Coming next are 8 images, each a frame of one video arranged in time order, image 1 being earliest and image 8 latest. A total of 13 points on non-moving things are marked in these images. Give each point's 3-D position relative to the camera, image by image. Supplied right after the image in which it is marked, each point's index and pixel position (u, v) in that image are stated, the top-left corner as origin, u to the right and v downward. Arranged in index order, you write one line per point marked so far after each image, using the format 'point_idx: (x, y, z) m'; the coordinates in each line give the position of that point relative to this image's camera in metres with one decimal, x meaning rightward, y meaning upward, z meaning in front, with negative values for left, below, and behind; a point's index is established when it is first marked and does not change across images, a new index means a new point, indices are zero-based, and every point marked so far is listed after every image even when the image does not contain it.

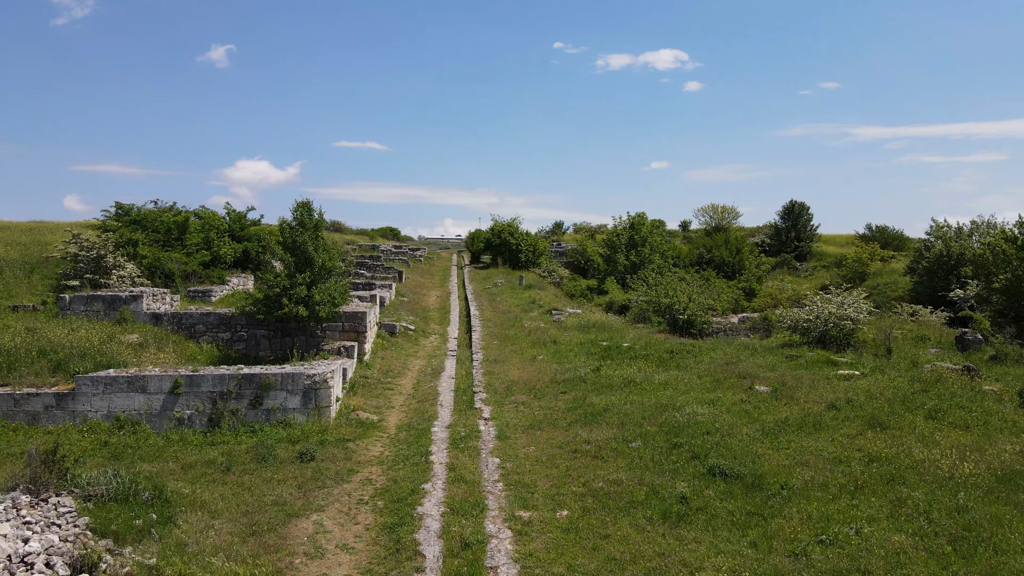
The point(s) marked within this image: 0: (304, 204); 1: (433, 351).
0: (-3.3, +1.3, +11.8) m
1: (-1.6, -1.3, +14.9) m
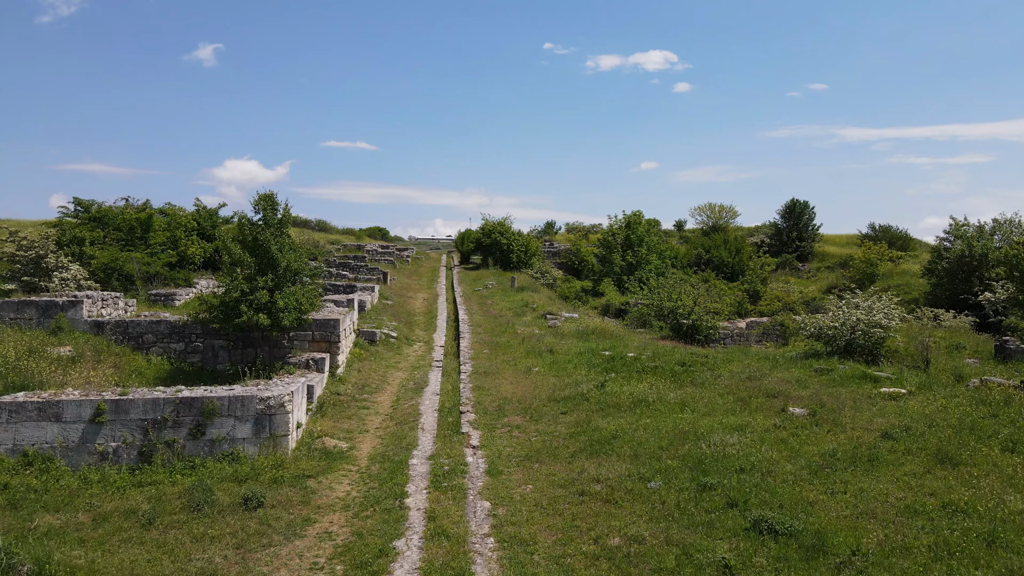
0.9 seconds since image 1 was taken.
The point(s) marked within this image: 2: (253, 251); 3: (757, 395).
0: (-3.4, +1.3, +10.3) m
1: (-1.7, -1.4, +13.5) m
2: (-3.6, +0.5, +10.1) m
3: (+3.0, -1.3, +8.9) m
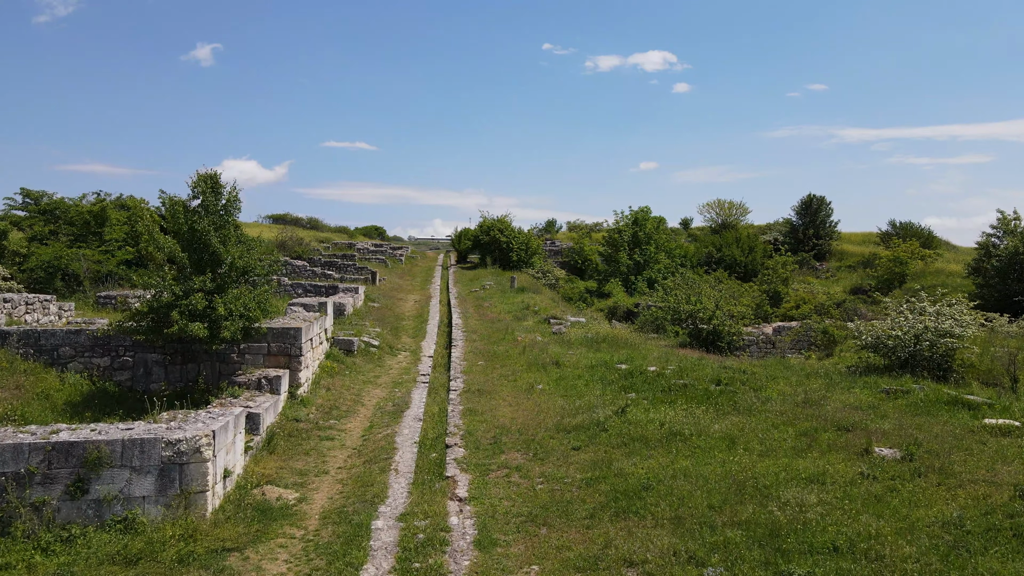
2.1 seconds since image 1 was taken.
0: (-3.5, +1.3, +8.3) m
1: (-1.8, -1.4, +11.6) m
2: (-3.6, +0.5, +8.2) m
3: (+2.9, -1.3, +6.9) m
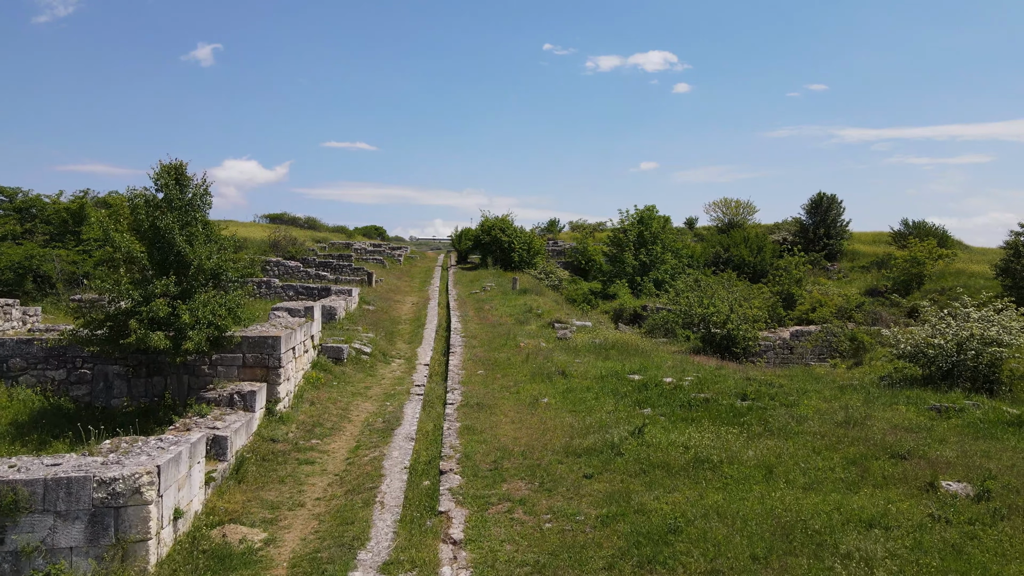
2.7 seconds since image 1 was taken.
0: (-3.4, +1.2, +7.4) m
1: (-1.7, -1.4, +10.6) m
2: (-3.6, +0.4, +7.3) m
3: (+3.0, -1.4, +6.0) m
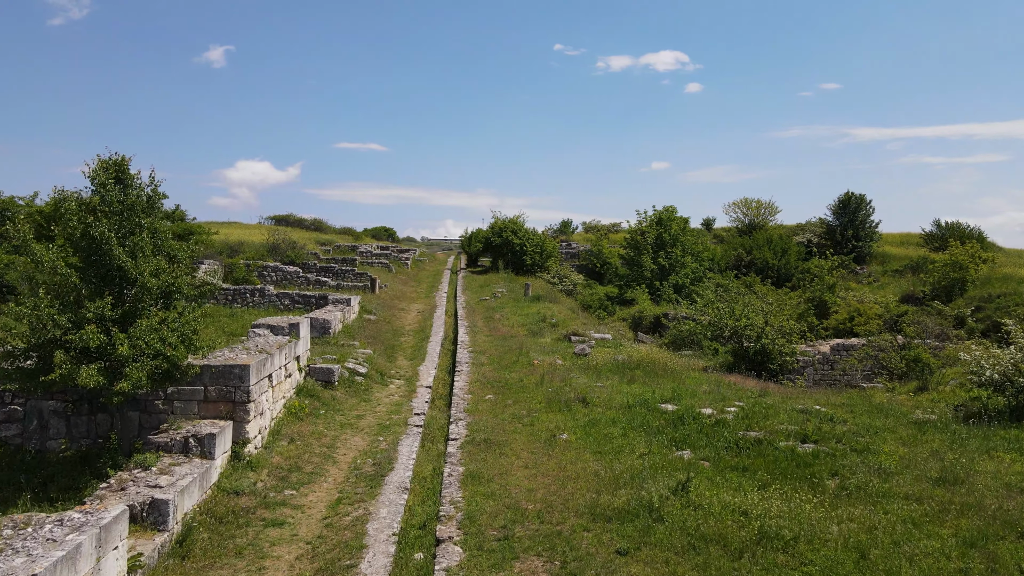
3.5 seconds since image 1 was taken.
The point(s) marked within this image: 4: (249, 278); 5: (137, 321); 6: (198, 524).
0: (-3.3, +1.0, +6.1) m
1: (-1.6, -1.6, +9.3) m
2: (-3.5, +0.3, +6.0) m
3: (+3.1, -1.5, +4.6) m
4: (-7.0, +0.3, +19.6) m
5: (-3.1, -0.3, +6.0) m
6: (-2.4, -1.8, +5.5) m
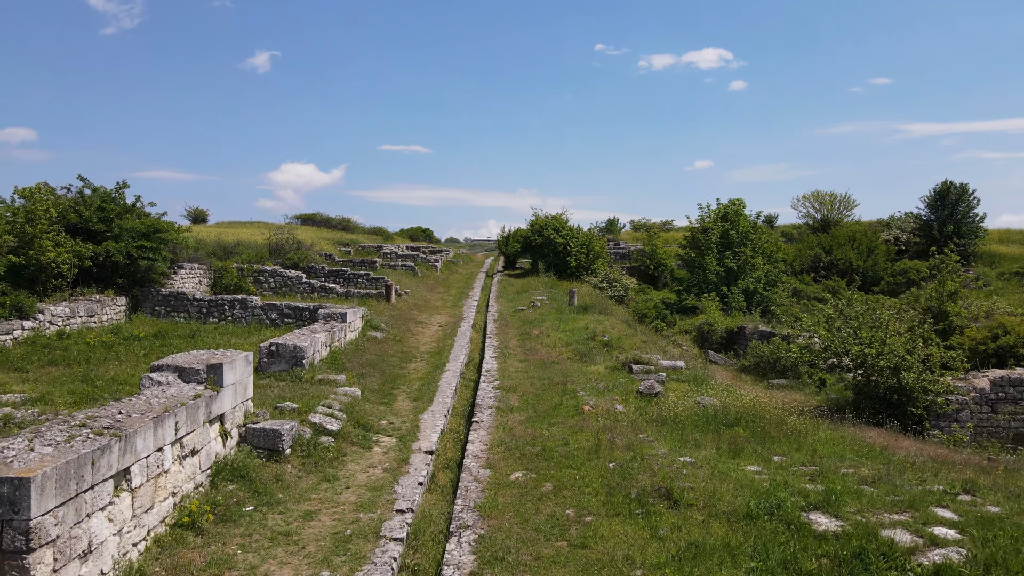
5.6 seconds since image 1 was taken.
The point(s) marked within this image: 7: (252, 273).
0: (-3.2, +0.8, +2.8) m
1: (-1.3, -1.8, +5.9) m
2: (-3.3, +0.1, +2.7) m
3: (+3.1, -1.7, +0.9) m
4: (-6.1, +0.1, +16.5) m
5: (-2.9, -0.5, +2.7) m
6: (-2.3, -1.9, +2.2) m
7: (-6.0, +0.3, +17.1) m
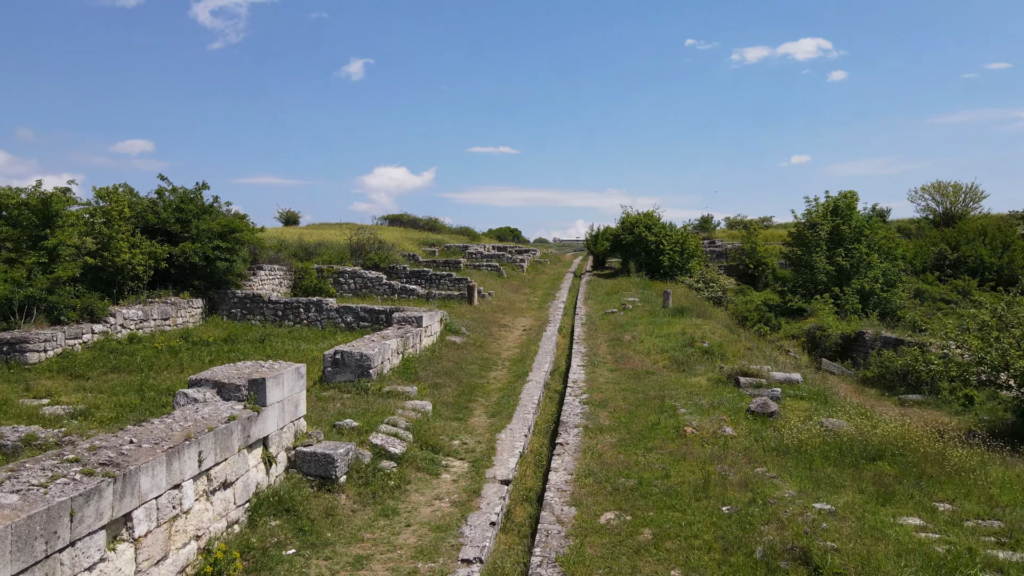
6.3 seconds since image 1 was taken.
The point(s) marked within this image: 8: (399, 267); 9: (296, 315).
0: (-3.0, +0.8, +2.1) m
1: (-0.7, -1.8, +4.9) m
2: (-3.1, 0.0, +2.0) m
3: (+3.1, -1.7, -0.5) m
4: (-4.2, 0.0, +16.0) m
5: (-2.7, -0.5, +1.9) m
6: (-2.1, -2.0, +1.4) m
7: (-4.1, +0.3, +16.6) m
8: (-2.9, +0.5, +18.6) m
9: (-3.8, -0.5, +12.9) m
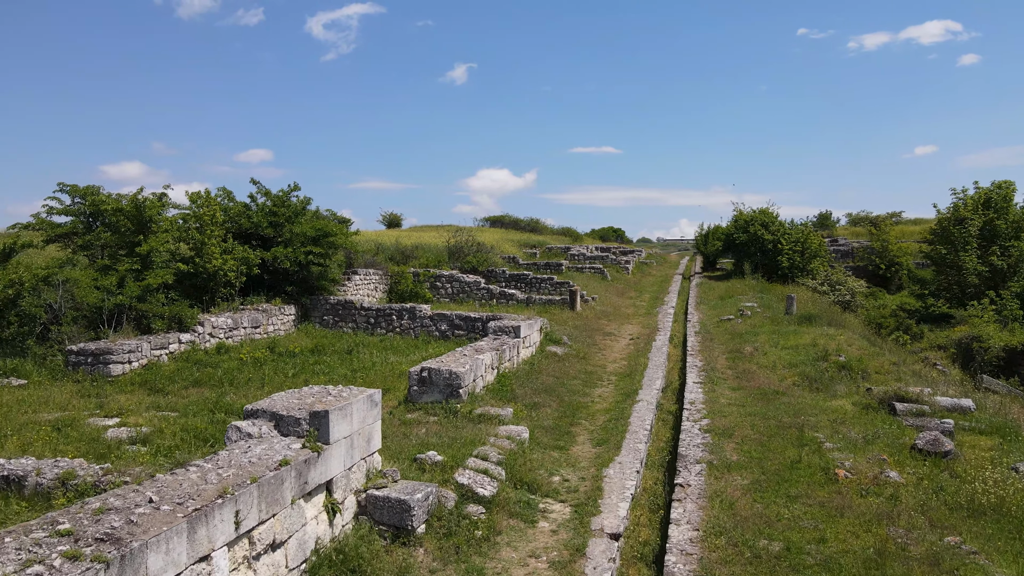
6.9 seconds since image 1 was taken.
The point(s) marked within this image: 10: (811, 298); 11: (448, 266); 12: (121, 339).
0: (-2.7, +0.7, +1.4) m
1: (-0.1, -1.9, +3.9) m
2: (-2.9, 0.0, +1.3) m
3: (+2.9, -1.8, -2.0) m
4: (-2.0, -0.1, +15.4) m
5: (-2.5, -0.6, +1.2) m
6: (-2.0, -2.1, +0.6) m
7: (-1.8, +0.2, +16.0) m
8: (-0.3, +0.4, +17.8) m
9: (-2.1, -0.6, +12.3) m
10: (+7.3, -0.2, +18.1) m
11: (-1.5, +0.5, +17.3) m
12: (-4.8, -0.6, +9.0) m
